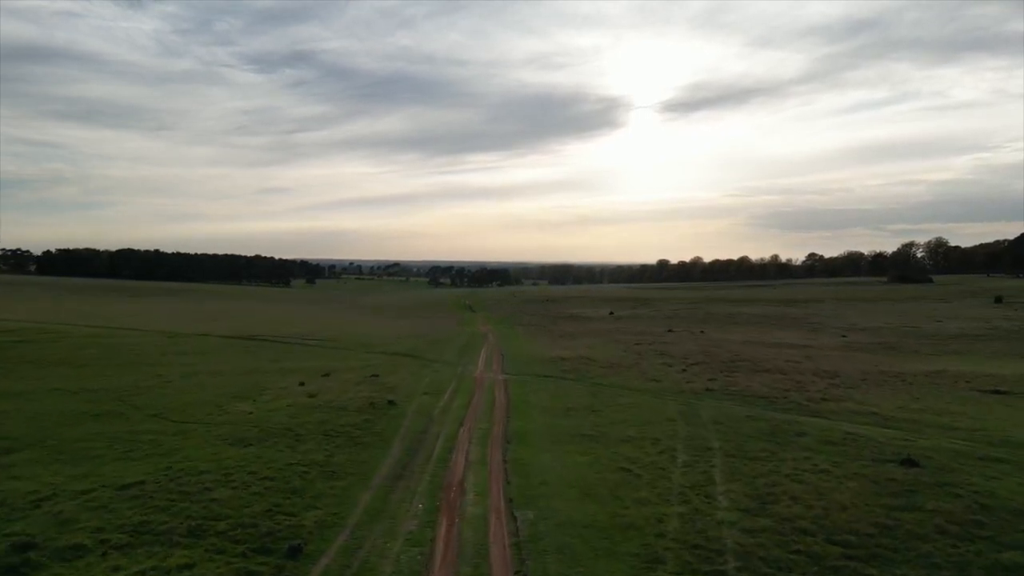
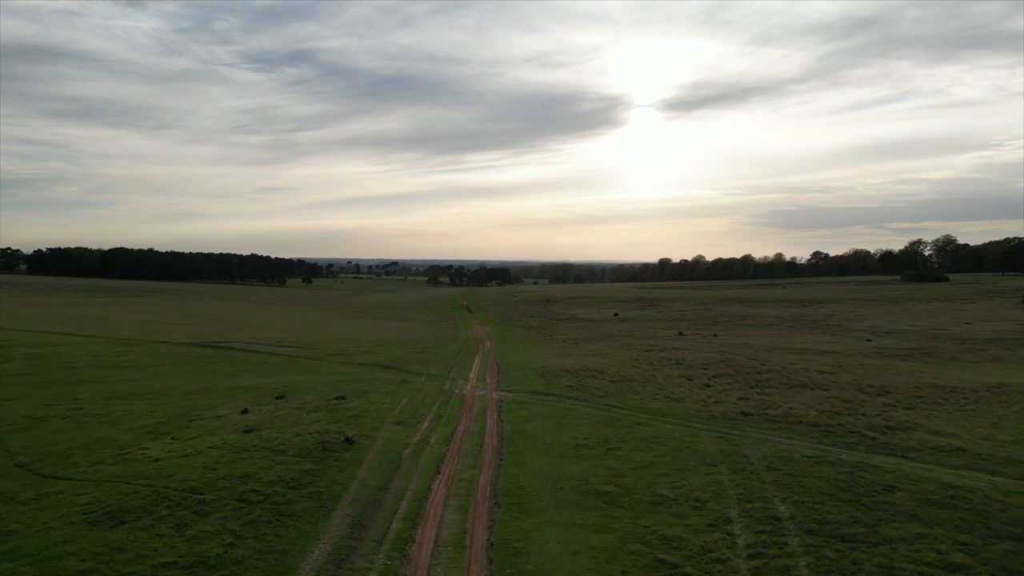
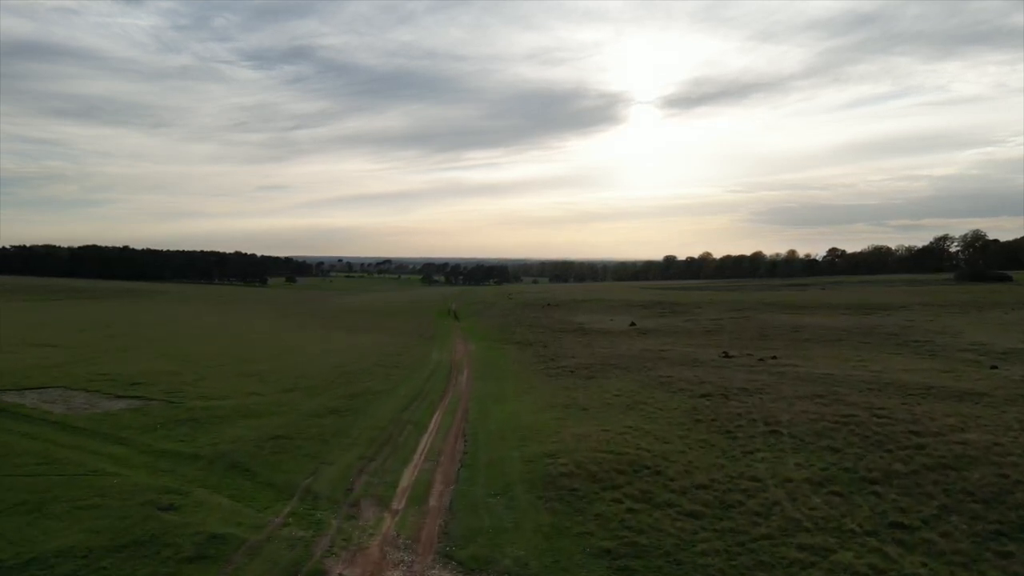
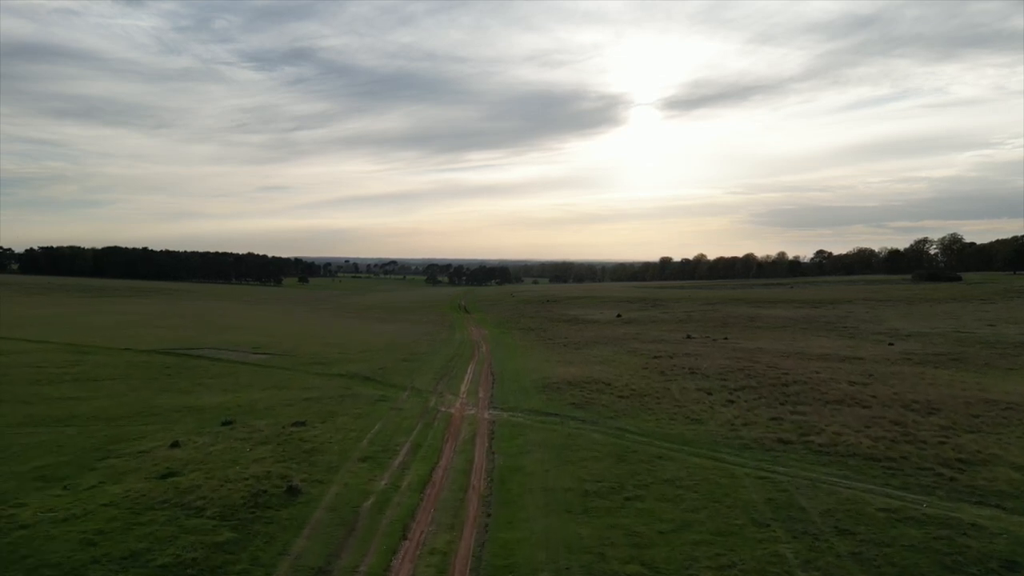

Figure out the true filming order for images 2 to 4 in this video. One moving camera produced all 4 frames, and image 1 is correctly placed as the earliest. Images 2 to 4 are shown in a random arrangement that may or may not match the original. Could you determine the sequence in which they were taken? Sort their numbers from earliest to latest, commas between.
2, 4, 3
